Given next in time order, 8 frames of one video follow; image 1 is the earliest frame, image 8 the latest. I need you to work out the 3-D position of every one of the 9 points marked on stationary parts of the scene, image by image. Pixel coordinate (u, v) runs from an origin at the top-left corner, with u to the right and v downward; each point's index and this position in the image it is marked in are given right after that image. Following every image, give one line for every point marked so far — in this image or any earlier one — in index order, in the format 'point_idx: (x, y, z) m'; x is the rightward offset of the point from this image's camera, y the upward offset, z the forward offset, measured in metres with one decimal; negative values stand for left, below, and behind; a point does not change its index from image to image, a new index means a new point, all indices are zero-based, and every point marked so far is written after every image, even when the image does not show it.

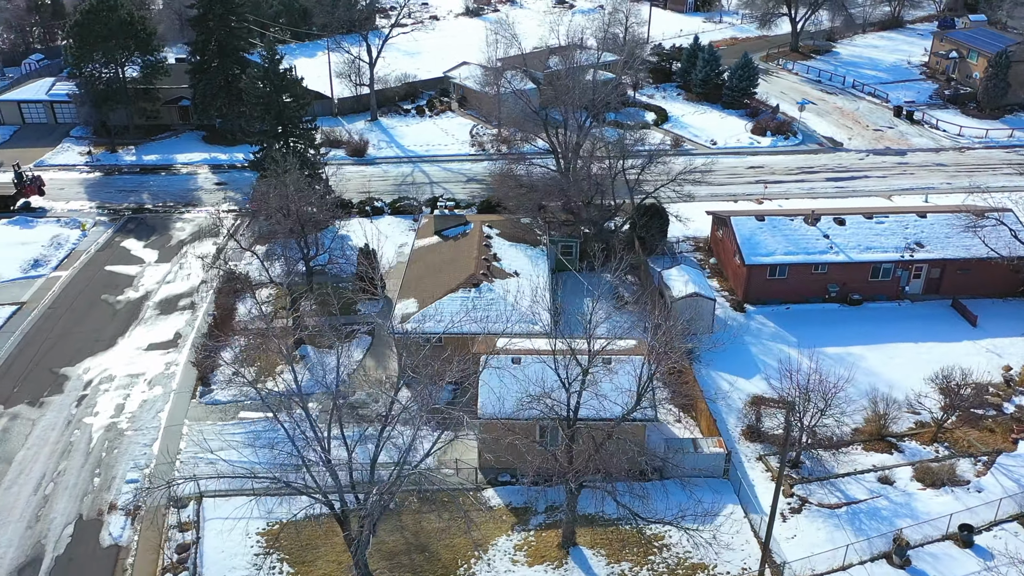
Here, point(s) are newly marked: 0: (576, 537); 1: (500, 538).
0: (+1.5, -5.9, +19.2) m
1: (-0.3, -5.9, +19.3) m
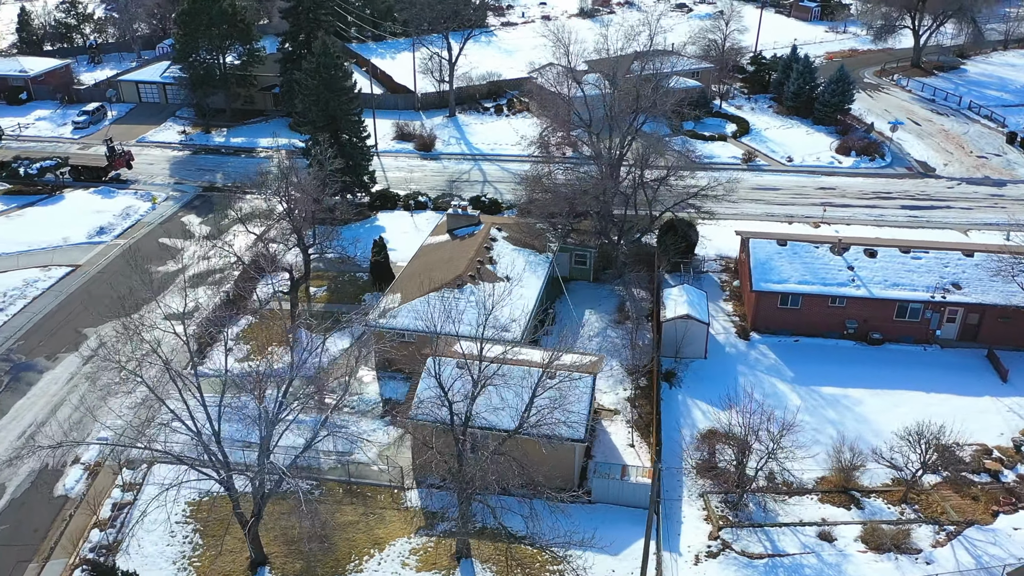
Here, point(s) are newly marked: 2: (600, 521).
0: (-0.9, -6.1, +18.9) m
1: (-2.6, -6.0, +19.3) m
2: (+2.1, -5.7, +19.8) m
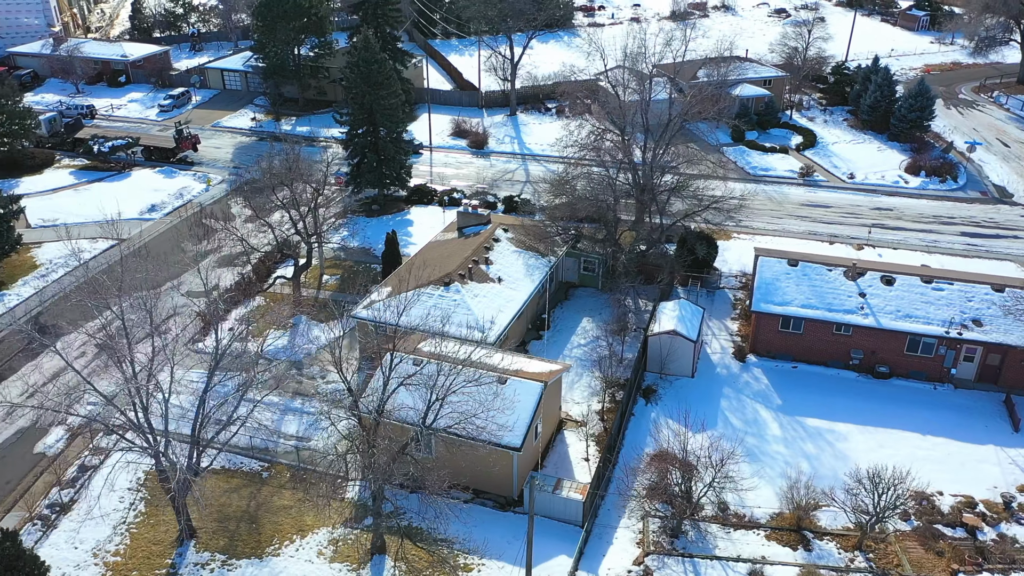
0: (-2.9, -6.0, +19.0) m
1: (-4.5, -5.8, +19.6) m
2: (+0.3, -5.9, +19.5) m
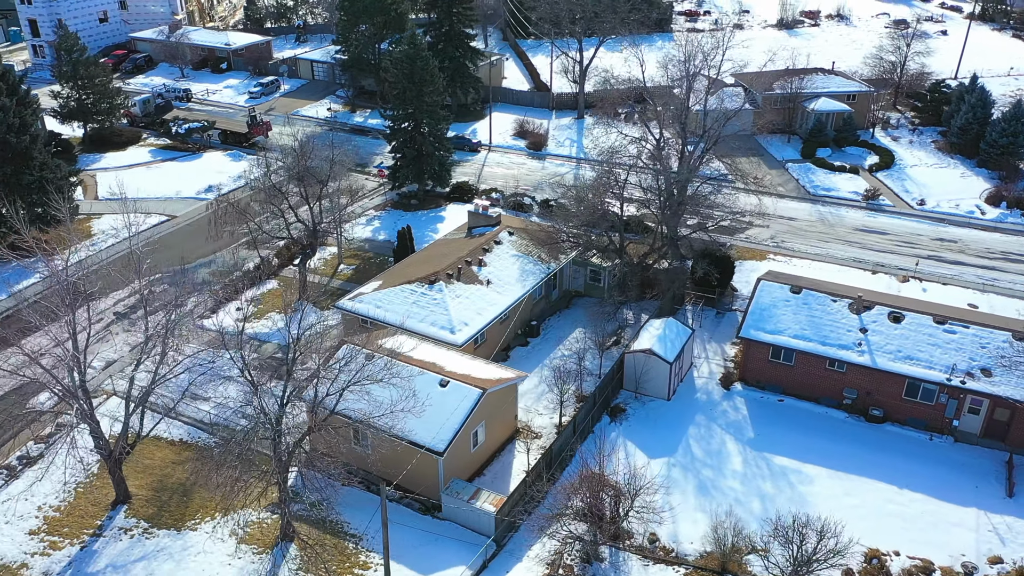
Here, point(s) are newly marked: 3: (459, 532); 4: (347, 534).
0: (-5.1, -5.8, +19.3) m
1: (-6.6, -5.5, +20.1) m
2: (-1.8, -5.9, +19.3) m
3: (-1.3, -5.8, +19.5) m
4: (-4.0, -5.9, +19.4) m
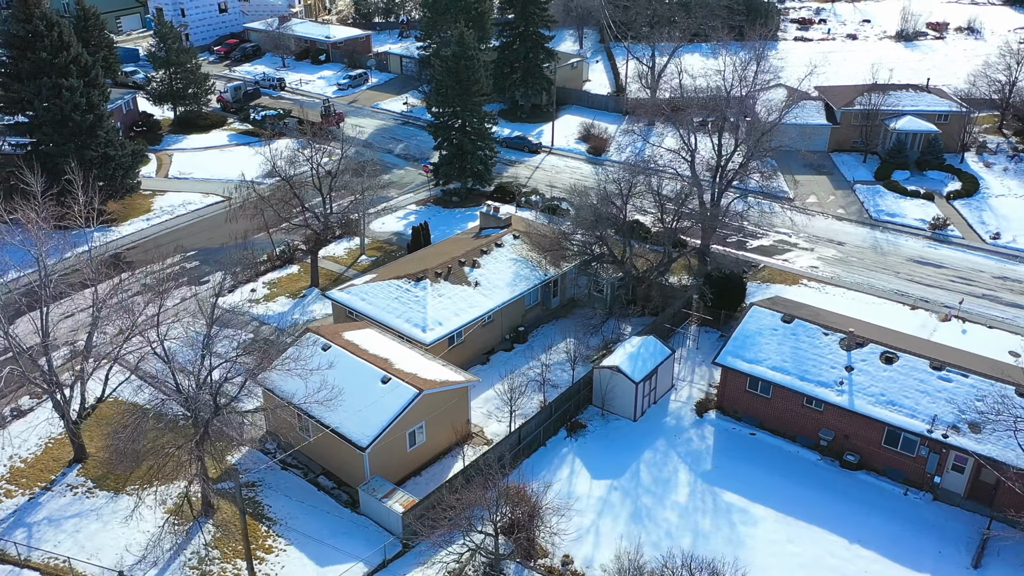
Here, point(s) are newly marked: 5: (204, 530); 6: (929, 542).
0: (-7.2, -5.5, +20.0) m
1: (-8.5, -5.0, +21.0) m
2: (-4.0, -5.8, +19.5) m
3: (-3.4, -5.8, +19.6) m
4: (-6.1, -5.6, +20.0) m
5: (-7.3, -5.8, +19.4) m
6: (+10.1, -6.2, +19.7) m
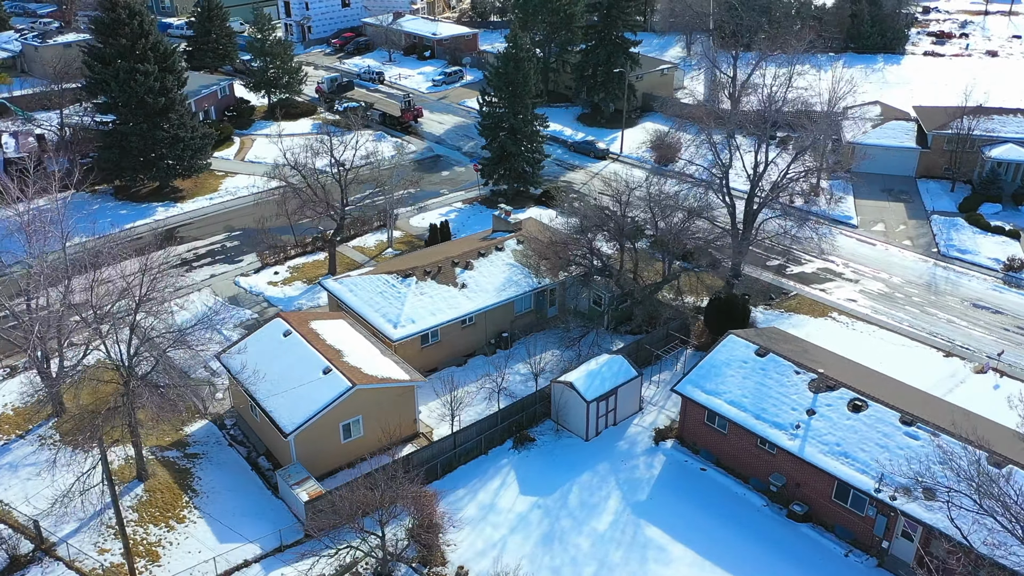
0: (-9.3, -4.9, +21.2) m
1: (-10.4, -4.3, +22.4) m
2: (-6.3, -5.6, +20.1) m
3: (-5.7, -5.6, +20.2) m
4: (-8.3, -5.1, +21.0) m
5: (-9.6, -5.2, +20.6) m
6: (+7.5, -7.1, +17.9) m
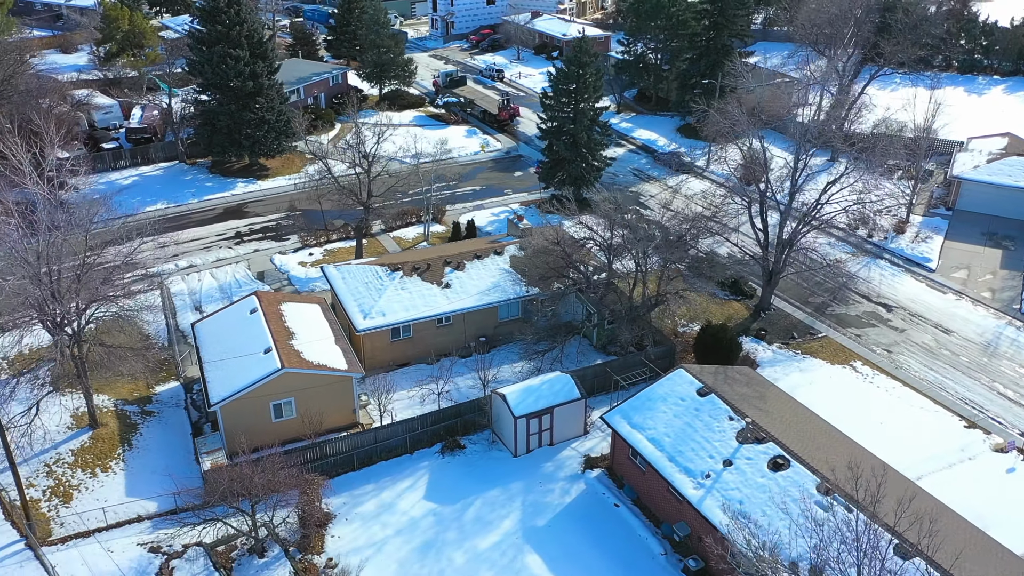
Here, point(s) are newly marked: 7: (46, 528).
0: (-11.6, -3.9, +23.1) m
1: (-12.3, -3.3, +24.6) m
2: (-9.0, -4.9, +21.5) m
3: (-8.4, -5.0, +21.3) m
4: (-10.6, -4.3, +22.7) m
5: (-12.0, -4.2, +22.6) m
6: (+3.8, -8.0, +16.4) m
7: (-11.1, -5.7, +19.4) m
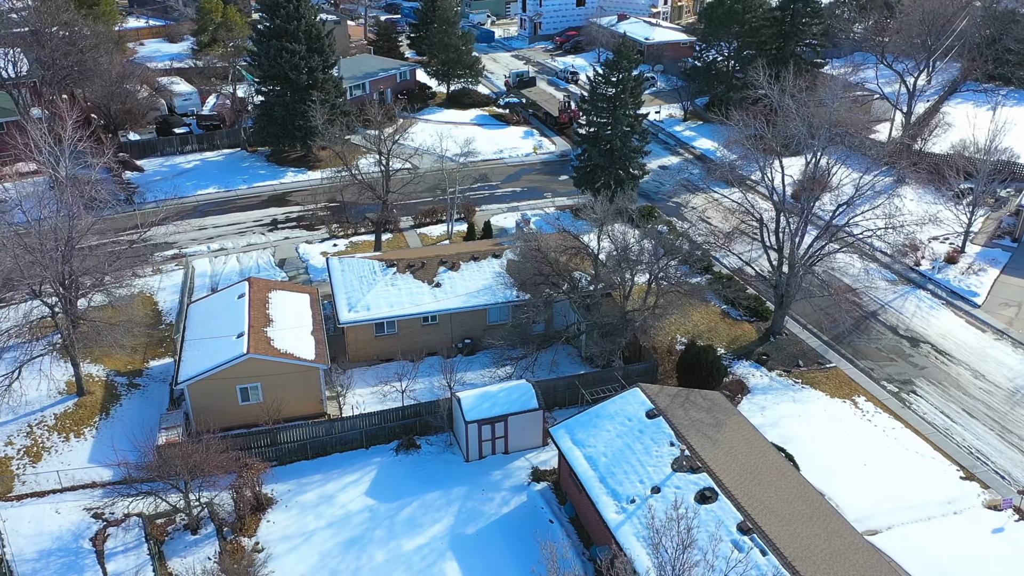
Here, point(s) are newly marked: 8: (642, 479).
0: (-12.7, -3.2, +24.5) m
1: (-13.2, -2.5, +26.0) m
2: (-10.4, -4.4, +22.5) m
3: (-9.8, -4.5, +22.3) m
4: (-11.8, -3.6, +24.0) m
5: (-13.2, -3.4, +24.1) m
6: (+1.3, -8.3, +15.8) m
7: (-12.8, -5.0, +20.8) m
8: (+3.0, -4.4, +18.8) m
